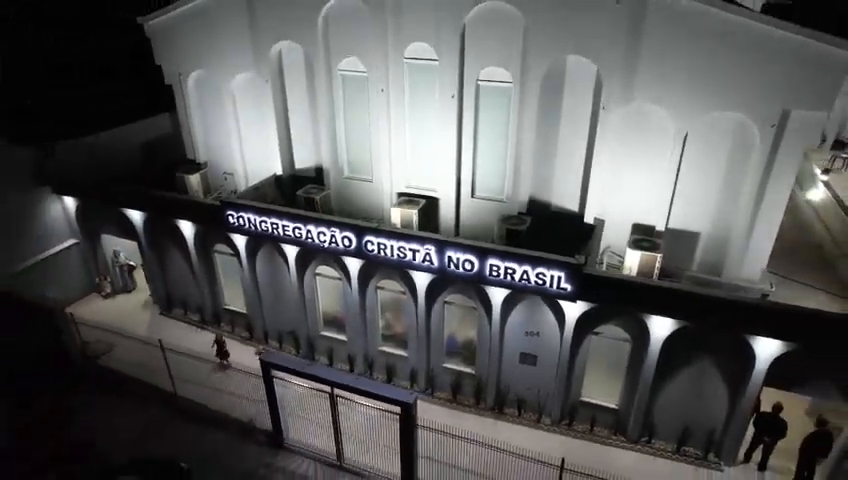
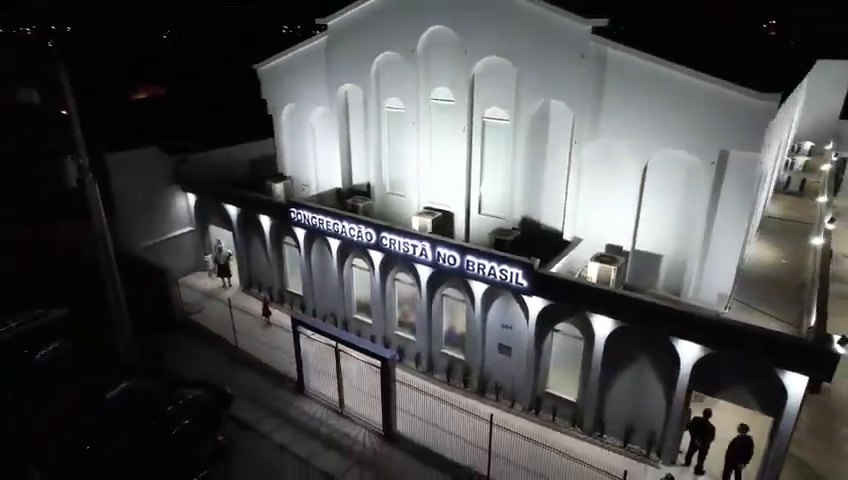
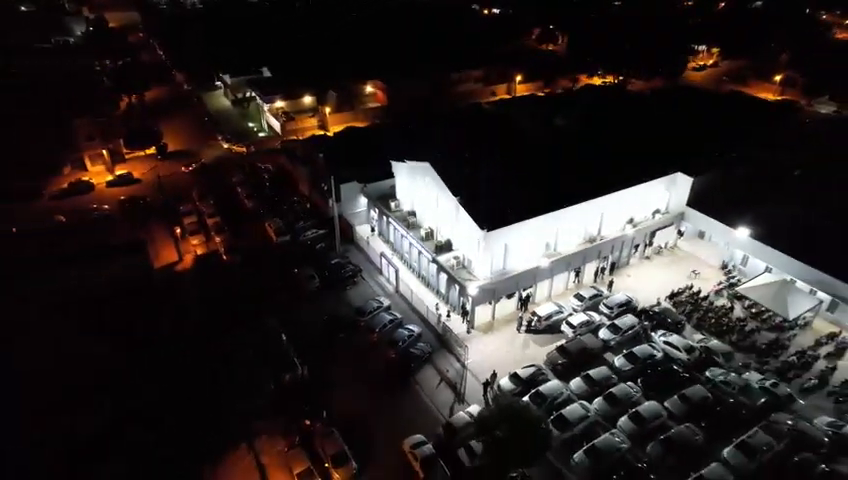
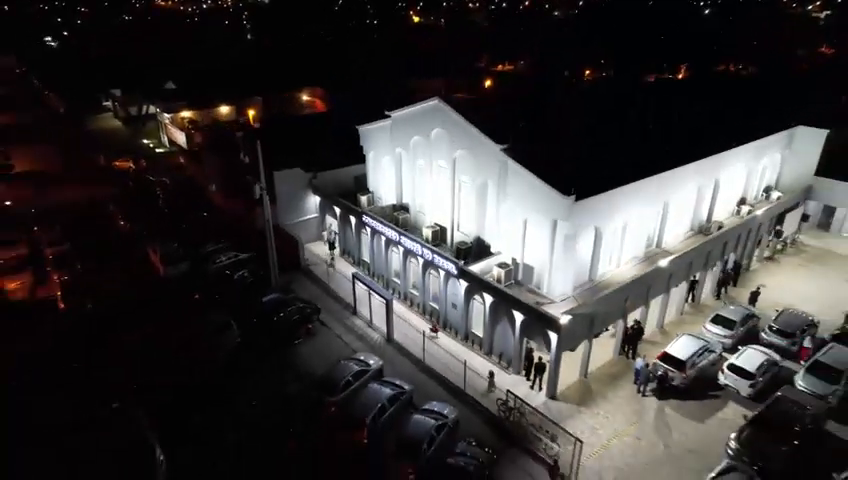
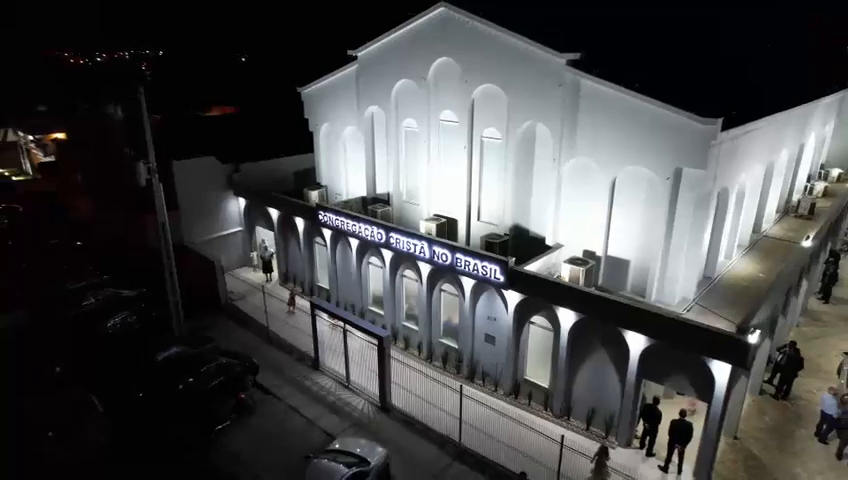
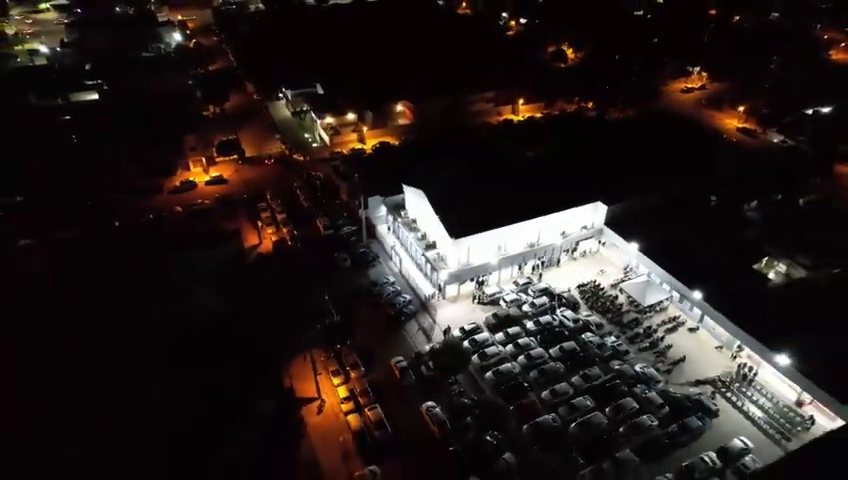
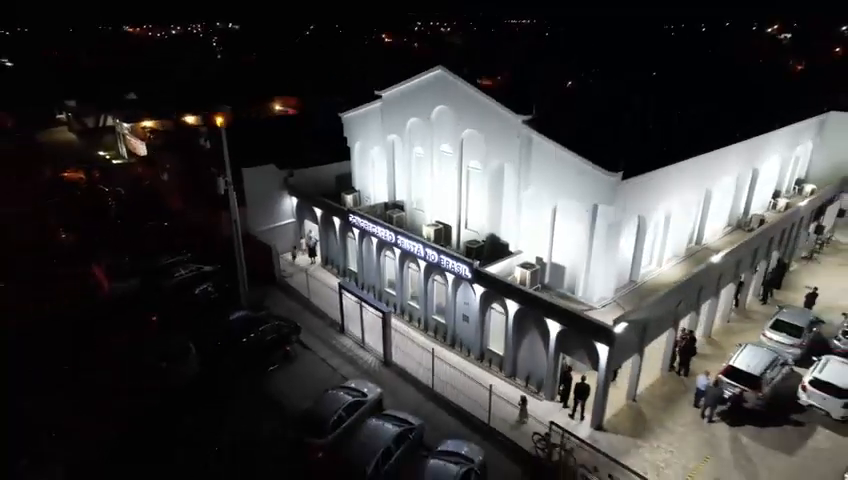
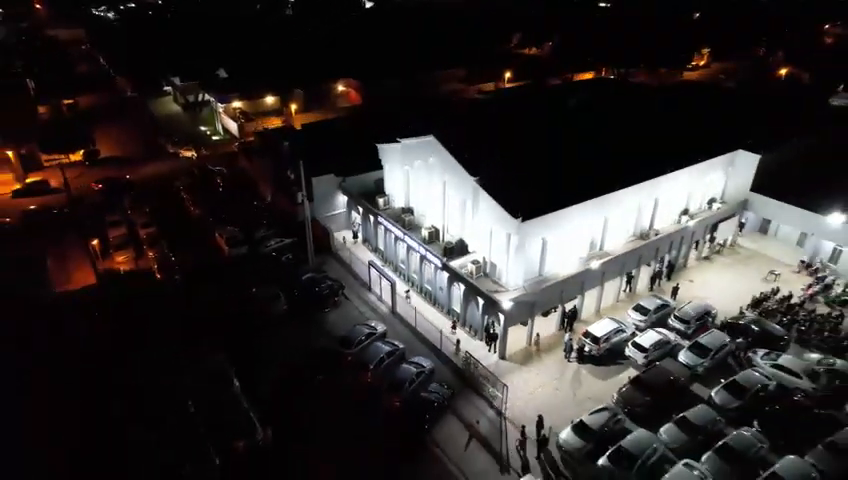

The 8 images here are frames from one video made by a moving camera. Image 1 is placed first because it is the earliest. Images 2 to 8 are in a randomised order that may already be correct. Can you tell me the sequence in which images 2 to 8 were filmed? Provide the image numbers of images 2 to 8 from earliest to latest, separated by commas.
2, 5, 7, 4, 8, 3, 6
